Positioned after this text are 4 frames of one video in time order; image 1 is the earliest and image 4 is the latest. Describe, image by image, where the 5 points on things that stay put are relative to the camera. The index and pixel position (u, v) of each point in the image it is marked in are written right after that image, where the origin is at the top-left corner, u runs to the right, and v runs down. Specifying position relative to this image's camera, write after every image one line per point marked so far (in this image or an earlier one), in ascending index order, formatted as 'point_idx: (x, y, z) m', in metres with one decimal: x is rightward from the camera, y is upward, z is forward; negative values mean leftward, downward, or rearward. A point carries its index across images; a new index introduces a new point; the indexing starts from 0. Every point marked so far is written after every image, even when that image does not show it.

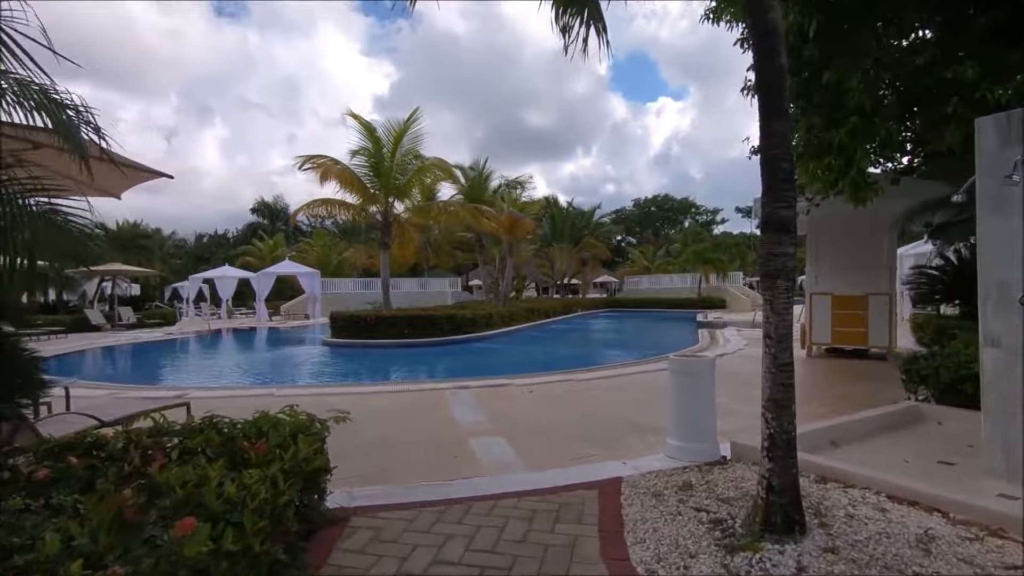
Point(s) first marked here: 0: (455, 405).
0: (-0.8, -1.6, +7.5) m
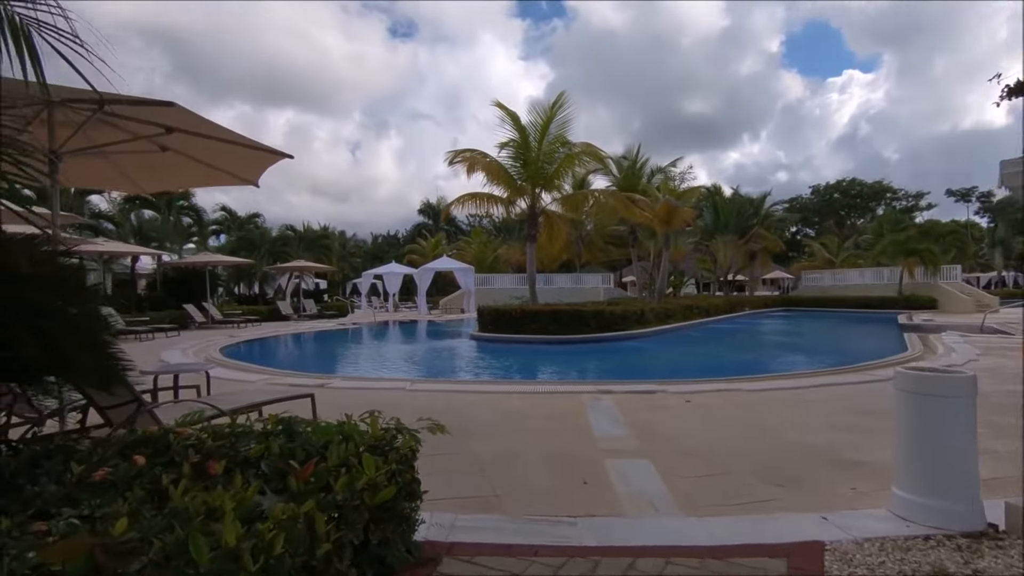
0: (+1.0, -1.5, +6.4) m
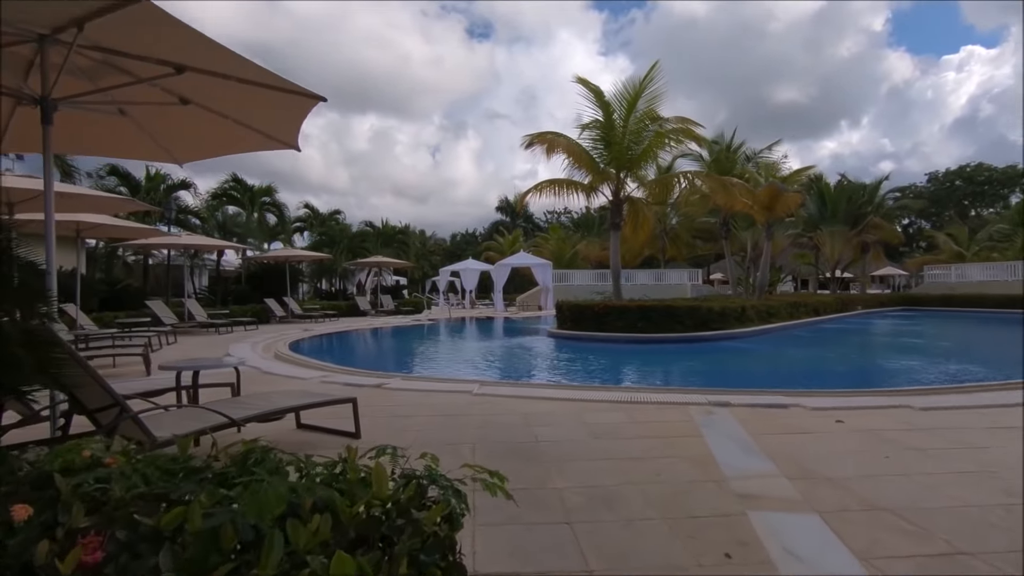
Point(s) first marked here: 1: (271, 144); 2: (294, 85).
0: (+1.8, -1.3, +4.9) m
1: (-2.4, +1.4, +5.5) m
2: (-1.8, +1.6, +4.5) m
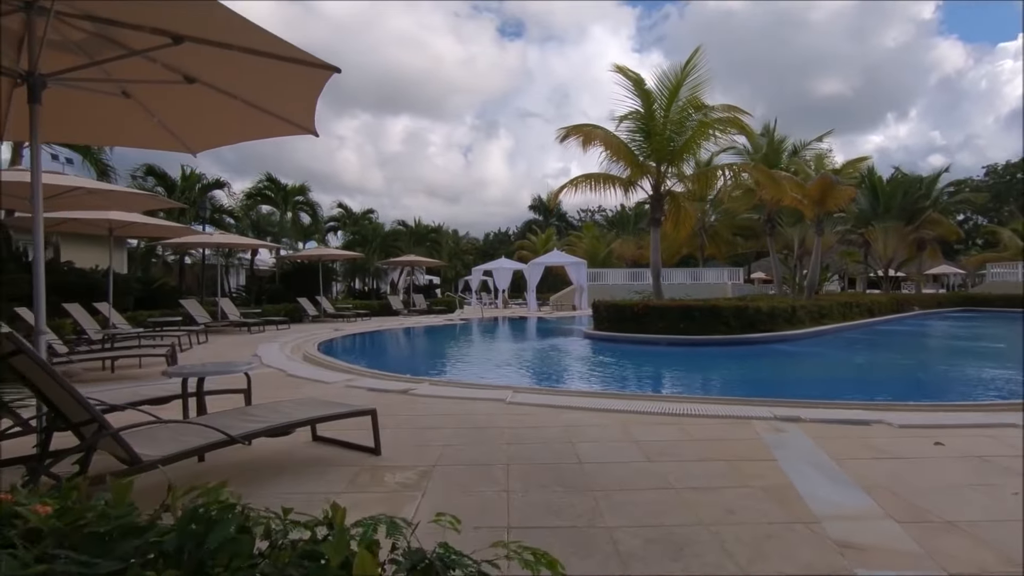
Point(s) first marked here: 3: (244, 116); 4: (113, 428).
0: (+2.1, -1.3, +4.1) m
1: (-2.1, +1.5, +5.0) m
2: (-1.5, +1.6, +3.9) m
3: (-2.4, +1.5, +4.8) m
4: (-2.2, -0.8, +3.0) m
